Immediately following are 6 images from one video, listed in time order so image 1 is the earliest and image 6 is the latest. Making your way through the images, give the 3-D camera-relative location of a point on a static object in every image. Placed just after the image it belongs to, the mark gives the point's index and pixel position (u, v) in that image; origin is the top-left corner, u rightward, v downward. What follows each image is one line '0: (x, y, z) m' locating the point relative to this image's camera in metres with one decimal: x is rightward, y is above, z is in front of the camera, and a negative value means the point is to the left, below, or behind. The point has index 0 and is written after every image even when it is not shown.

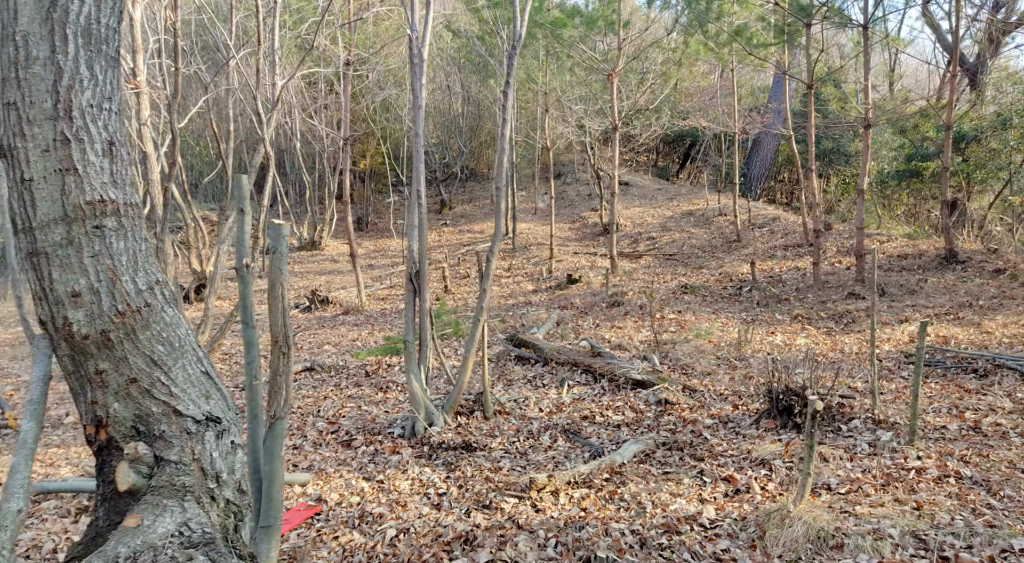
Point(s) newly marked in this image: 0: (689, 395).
0: (+1.6, -1.1, +7.7) m
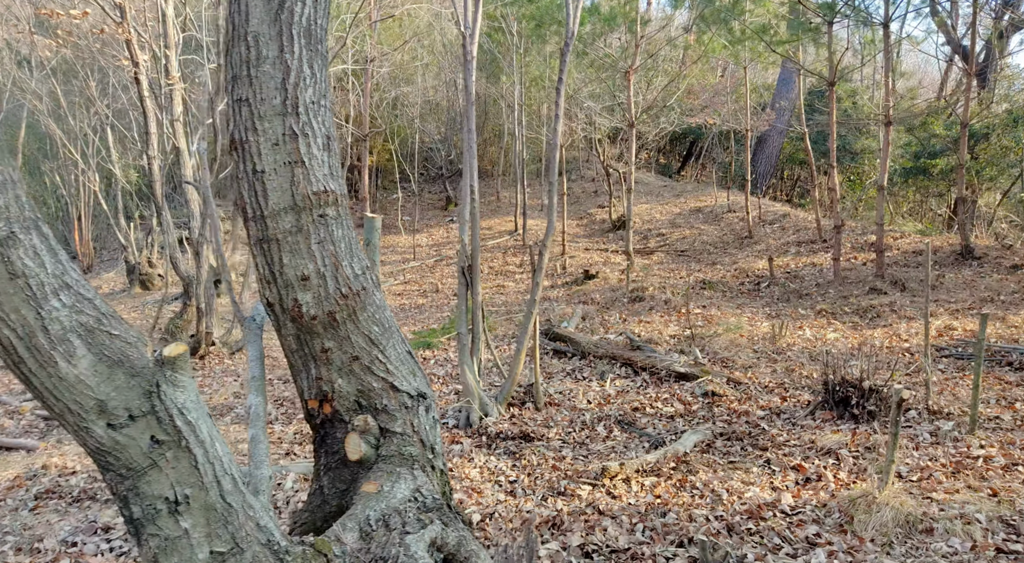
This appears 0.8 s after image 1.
0: (+2.1, -1.0, +7.9) m
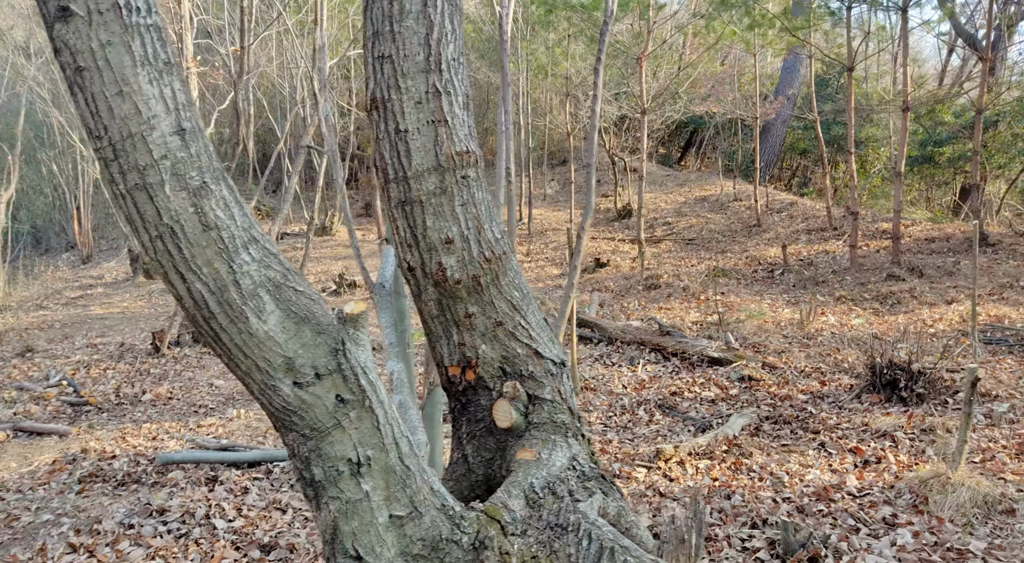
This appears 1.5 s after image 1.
0: (+2.4, -0.8, +7.8) m
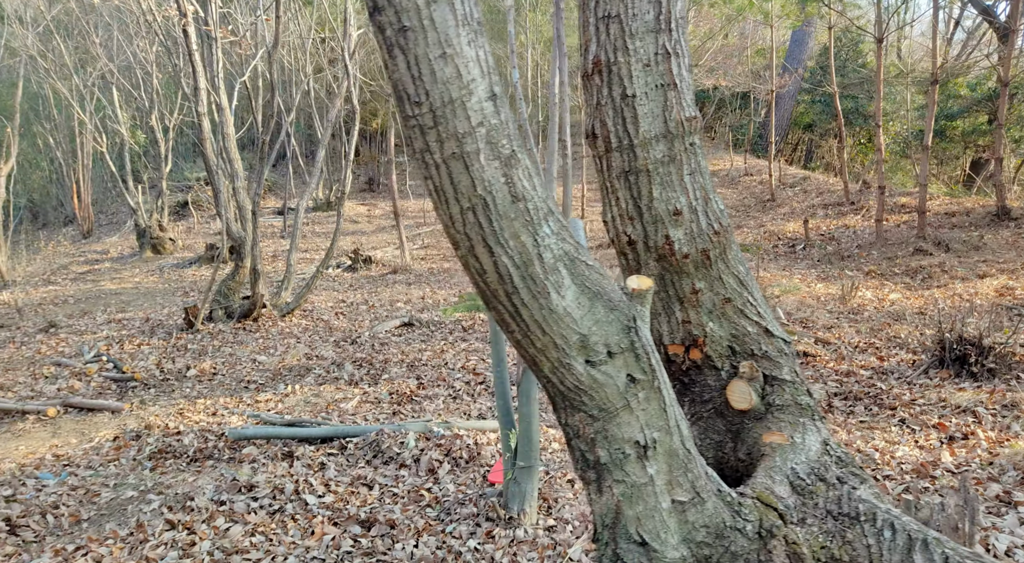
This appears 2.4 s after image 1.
0: (+2.9, -0.6, +7.8) m
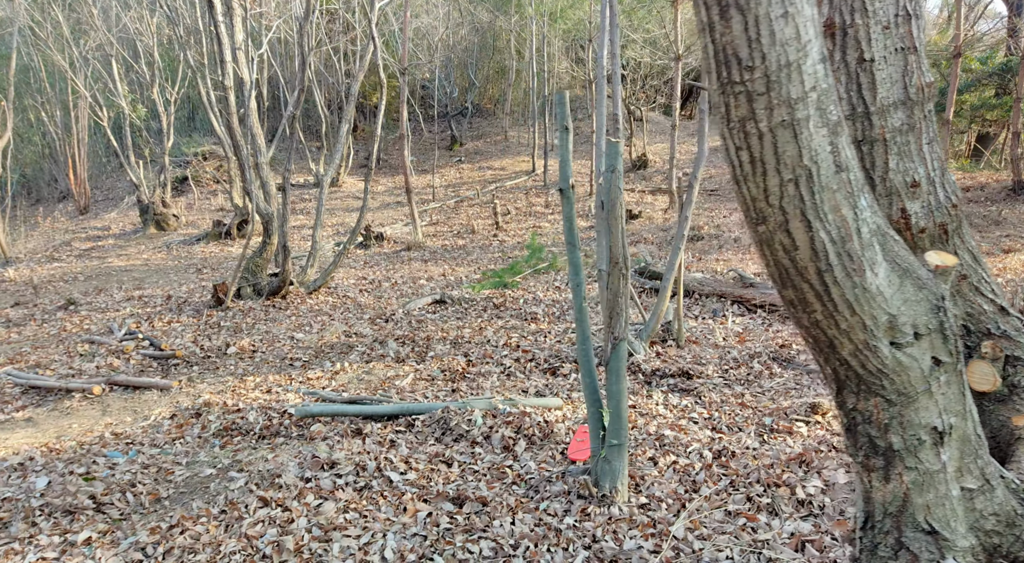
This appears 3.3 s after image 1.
0: (+3.3, -0.4, +7.7) m
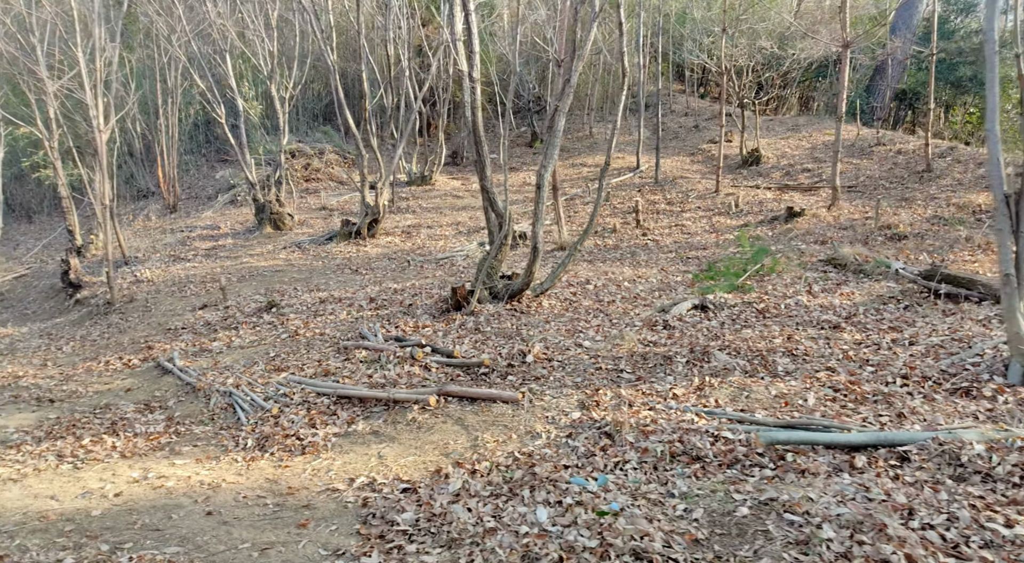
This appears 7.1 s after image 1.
0: (+6.3, -0.5, +6.7) m
